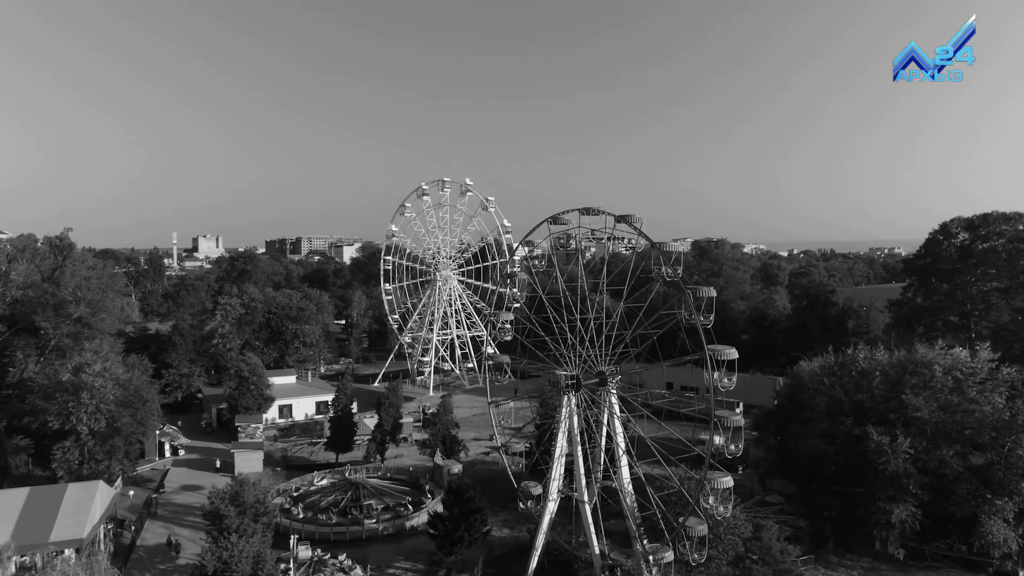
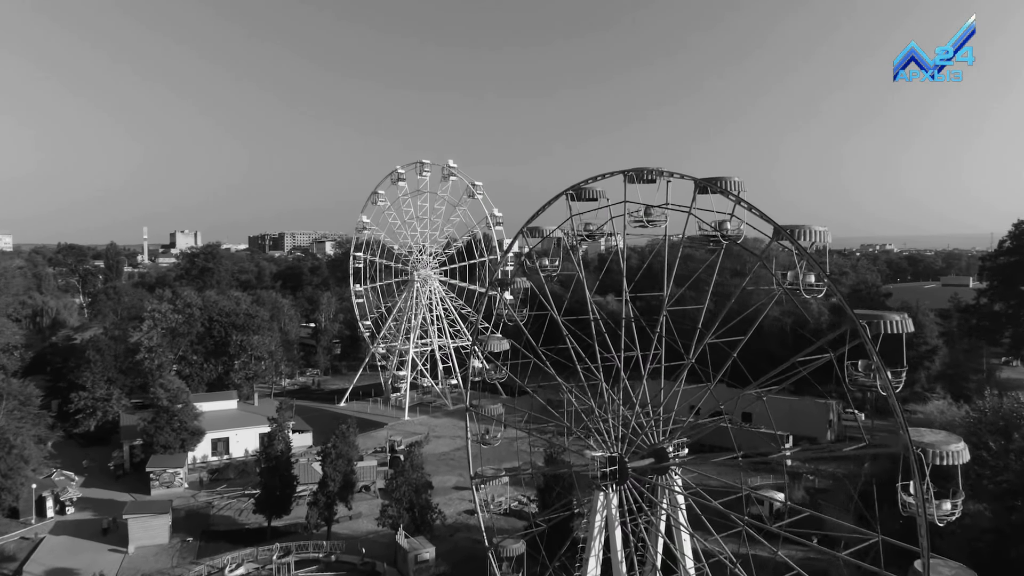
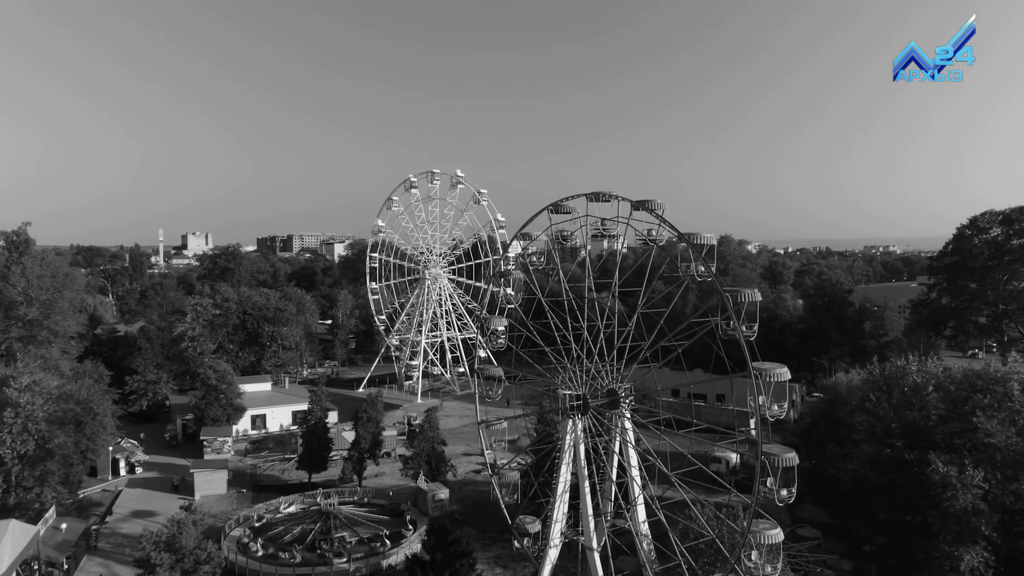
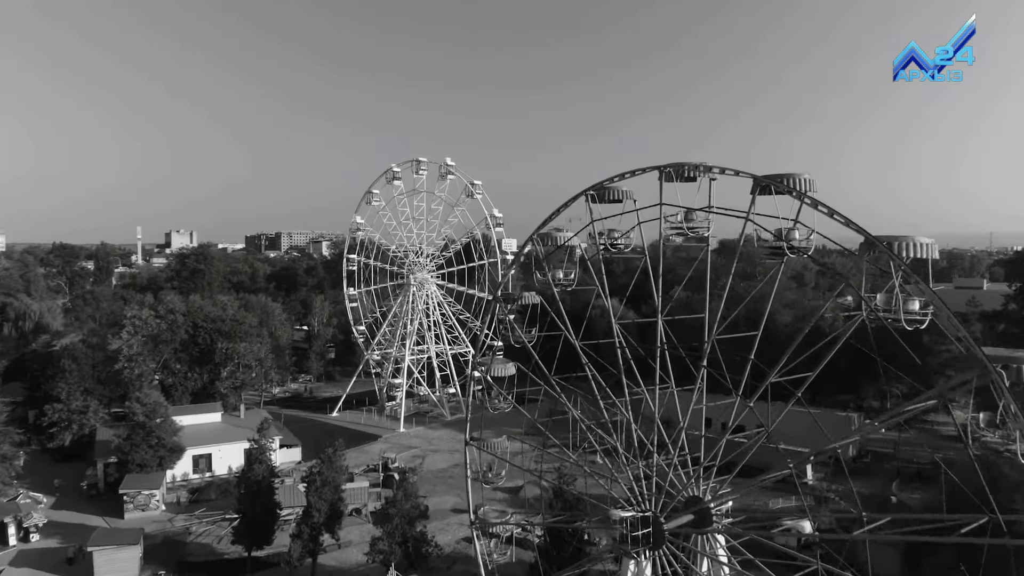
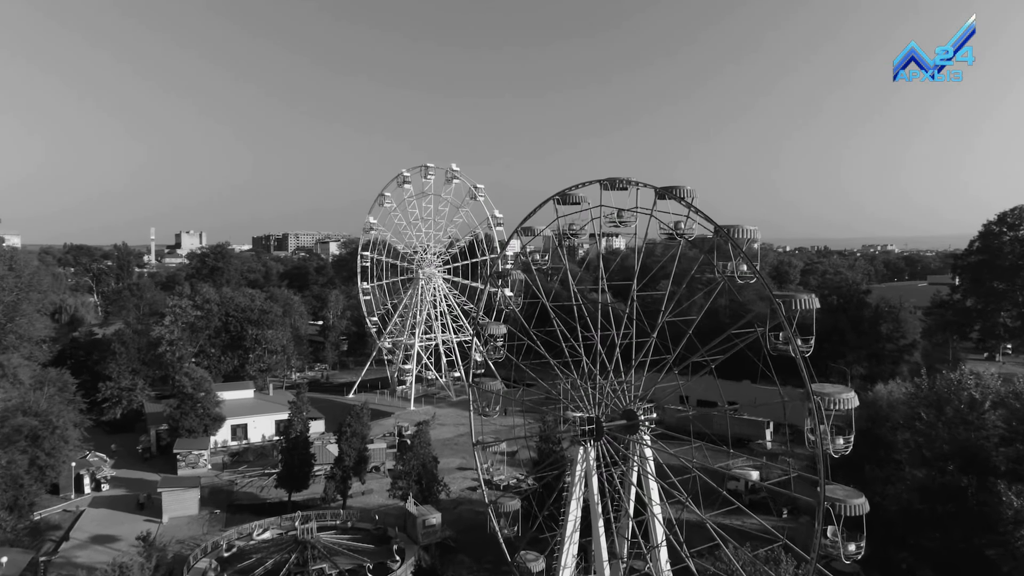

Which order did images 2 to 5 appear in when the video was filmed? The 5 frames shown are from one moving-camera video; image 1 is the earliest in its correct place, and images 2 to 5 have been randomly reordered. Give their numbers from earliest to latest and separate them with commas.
3, 5, 2, 4
